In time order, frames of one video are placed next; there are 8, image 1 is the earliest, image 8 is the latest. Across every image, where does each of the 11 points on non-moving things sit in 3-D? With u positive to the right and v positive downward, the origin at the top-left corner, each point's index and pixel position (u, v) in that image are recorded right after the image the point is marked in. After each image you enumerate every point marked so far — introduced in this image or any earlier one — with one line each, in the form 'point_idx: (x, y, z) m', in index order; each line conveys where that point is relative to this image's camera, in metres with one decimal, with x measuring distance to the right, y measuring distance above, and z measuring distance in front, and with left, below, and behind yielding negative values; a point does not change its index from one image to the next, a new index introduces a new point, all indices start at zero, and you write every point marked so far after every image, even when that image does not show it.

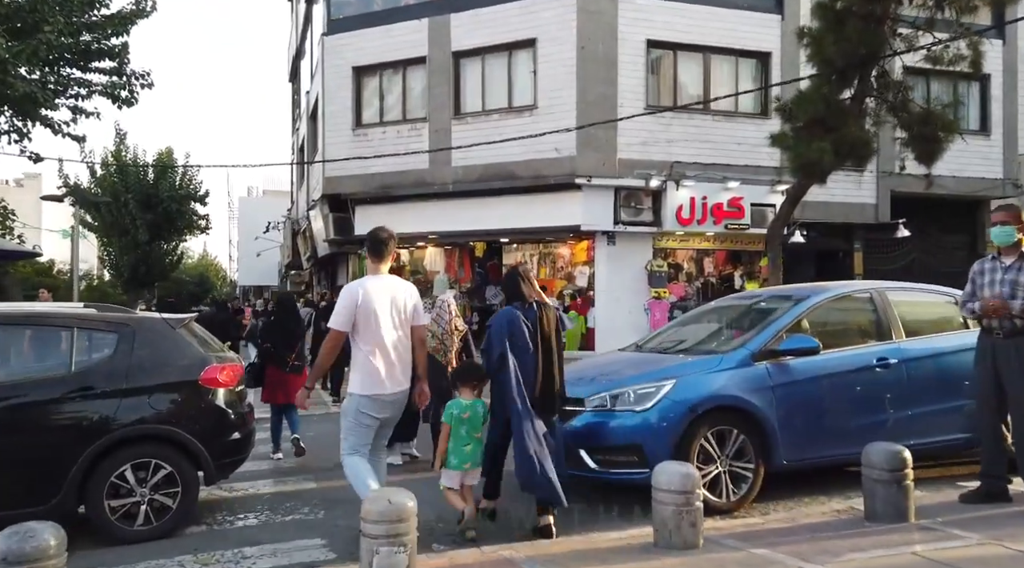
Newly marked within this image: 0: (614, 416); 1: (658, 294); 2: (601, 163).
0: (+0.7, -0.9, +5.6) m
1: (+3.1, -0.2, +18.5) m
2: (+1.9, +2.5, +18.1) m
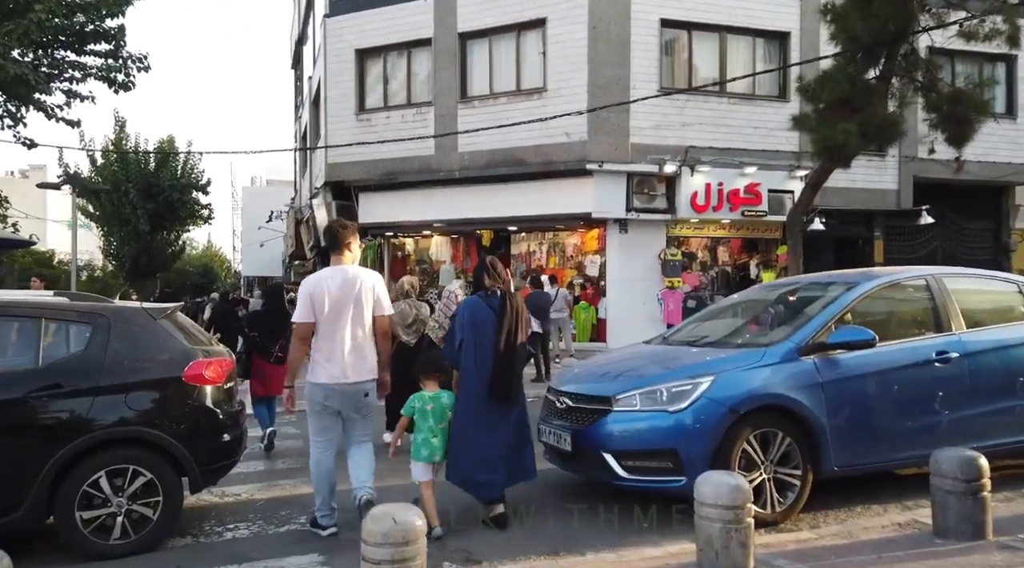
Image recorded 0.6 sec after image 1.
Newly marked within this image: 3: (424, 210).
0: (+0.8, -0.8, +5.0) m
1: (+3.3, 0.0, +17.9) m
2: (+2.0, +2.8, +17.4) m
3: (-2.0, +1.7, +19.4) m
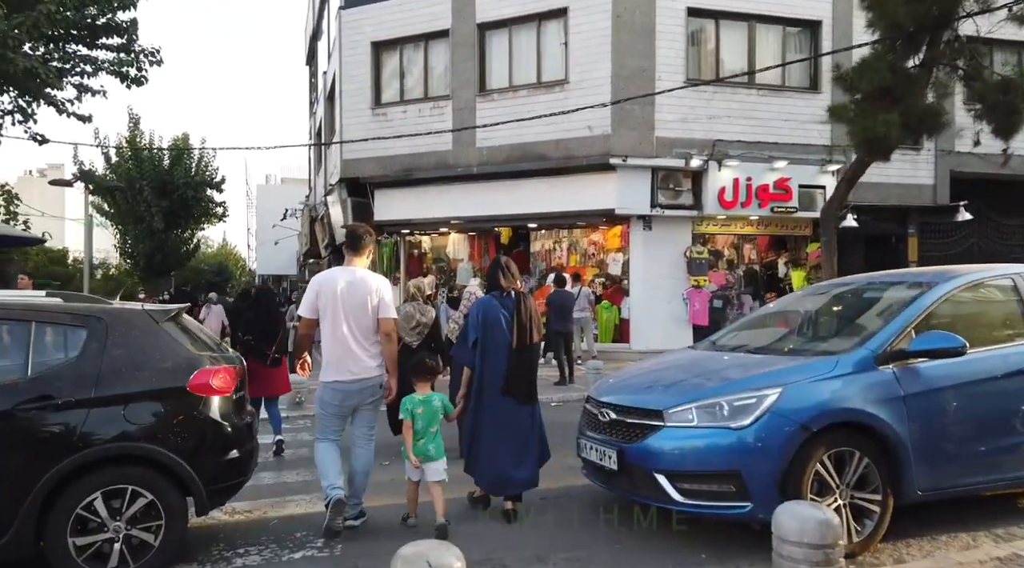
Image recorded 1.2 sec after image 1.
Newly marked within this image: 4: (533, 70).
0: (+1.0, -0.8, +4.5) m
1: (+3.7, 0.0, +17.3) m
2: (+2.5, +2.8, +16.8) m
3: (-1.5, +1.7, +18.9) m
4: (+0.4, +4.5, +18.1) m
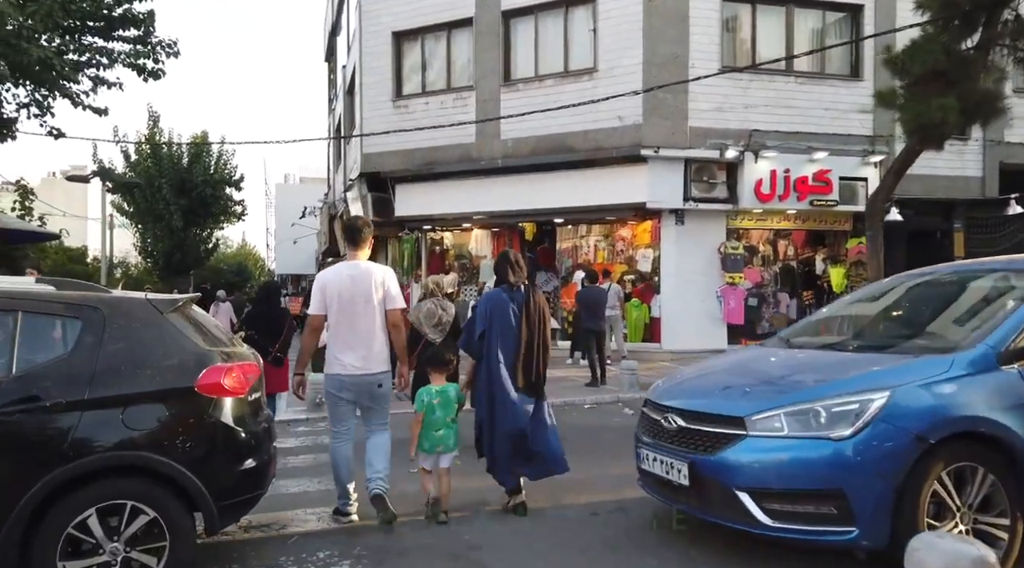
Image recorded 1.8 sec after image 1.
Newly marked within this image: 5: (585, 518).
0: (+1.2, -0.7, +3.8) m
1: (+4.2, +0.1, +16.6) m
2: (+3.0, +2.9, +16.1) m
3: (-1.0, +1.8, +18.3) m
4: (+1.0, +4.6, +17.5) m
5: (+0.5, -1.5, +5.6) m
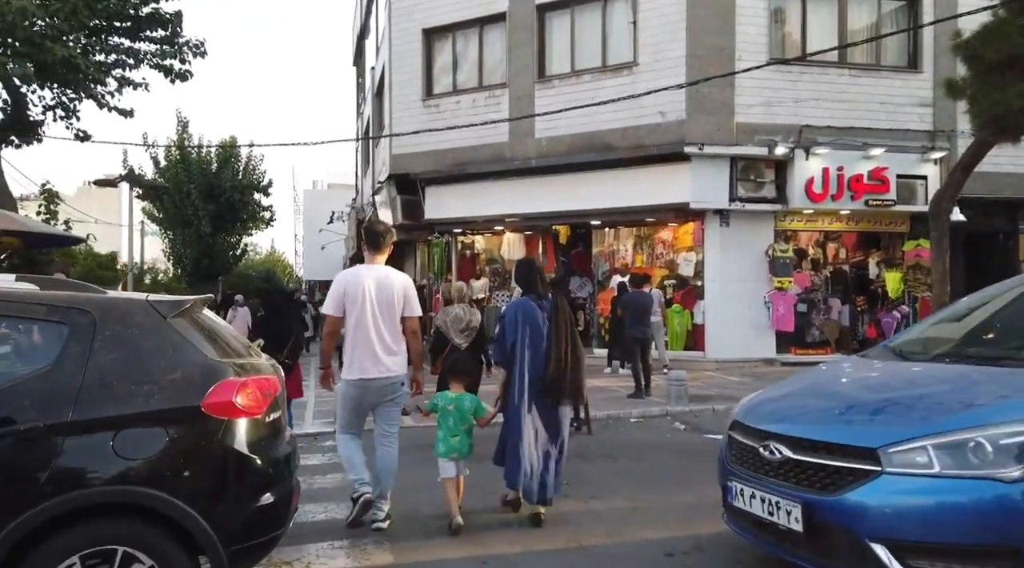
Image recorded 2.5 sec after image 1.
0: (+1.5, -0.7, +3.0) m
1: (+4.9, 0.0, +15.7) m
2: (+3.6, +2.8, +15.3) m
3: (-0.3, +1.7, +17.6) m
4: (+1.7, +4.5, +16.7) m
5: (+0.8, -1.5, +4.8) m
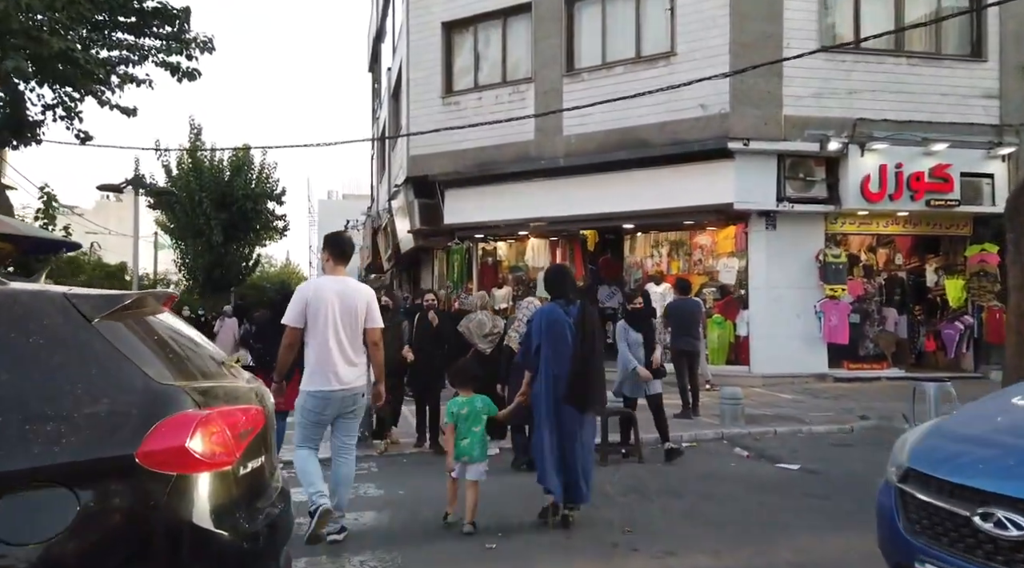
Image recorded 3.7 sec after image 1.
0: (+1.8, -0.7, +1.8) m
1: (+5.4, -0.1, +14.4) m
2: (+4.1, +2.6, +14.1) m
3: (+0.2, +1.5, +16.4) m
4: (+2.2, +4.3, +15.5) m
5: (+1.1, -1.5, +3.5) m
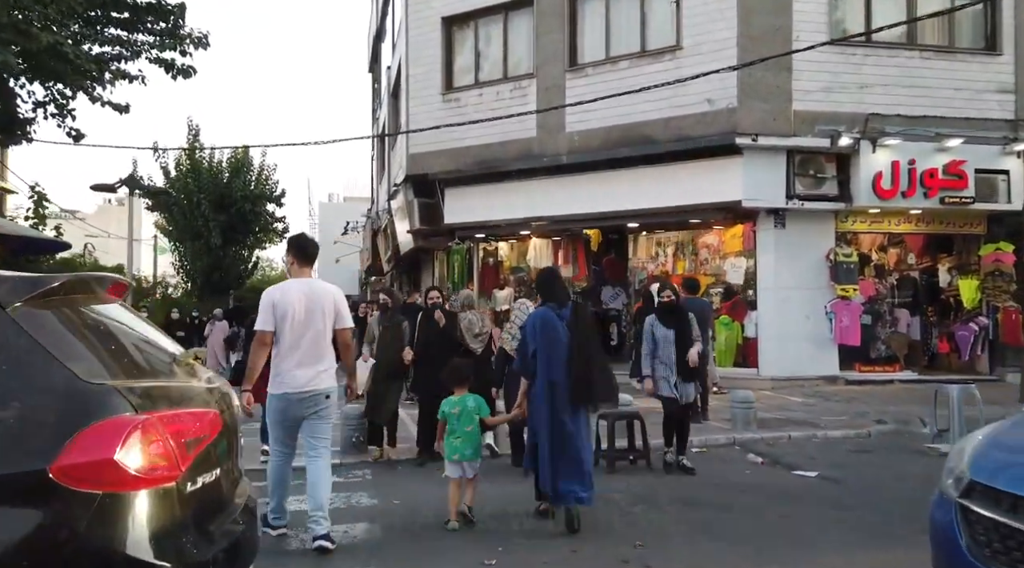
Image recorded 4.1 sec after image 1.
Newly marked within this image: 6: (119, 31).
0: (+1.8, -0.6, +1.4) m
1: (+5.4, -0.1, +14.0) m
2: (+4.1, +2.6, +13.7) m
3: (+0.3, +1.5, +16.0) m
4: (+2.2, +4.3, +15.1) m
5: (+1.1, -1.4, +3.1) m
6: (-7.9, +5.1, +17.2) m
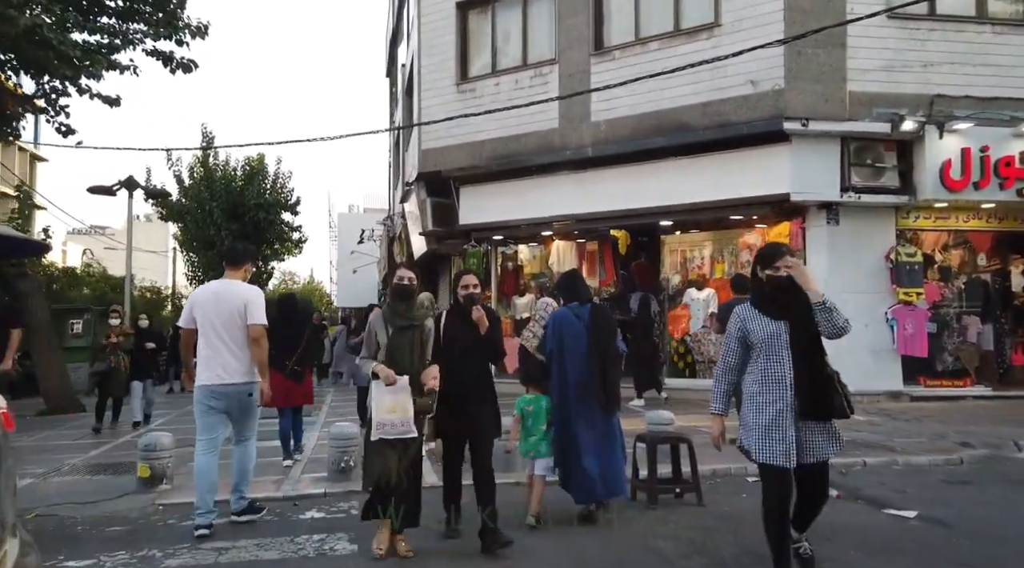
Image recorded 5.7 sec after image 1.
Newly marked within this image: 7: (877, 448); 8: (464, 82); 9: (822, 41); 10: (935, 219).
0: (+1.7, -0.4, -0.1) m
1: (+5.7, -0.2, +12.4) m
2: (+4.4, +2.6, +12.2) m
3: (+0.6, +1.4, +14.5) m
4: (+2.5, +4.2, +13.7) m
5: (+1.1, -1.3, +1.6) m
6: (-7.5, +5.0, +16.1) m
7: (+3.5, -1.6, +8.4) m
8: (-0.9, +3.8, +16.0) m
9: (+4.4, +3.4, +12.2) m
10: (+6.3, +1.0, +12.8) m
